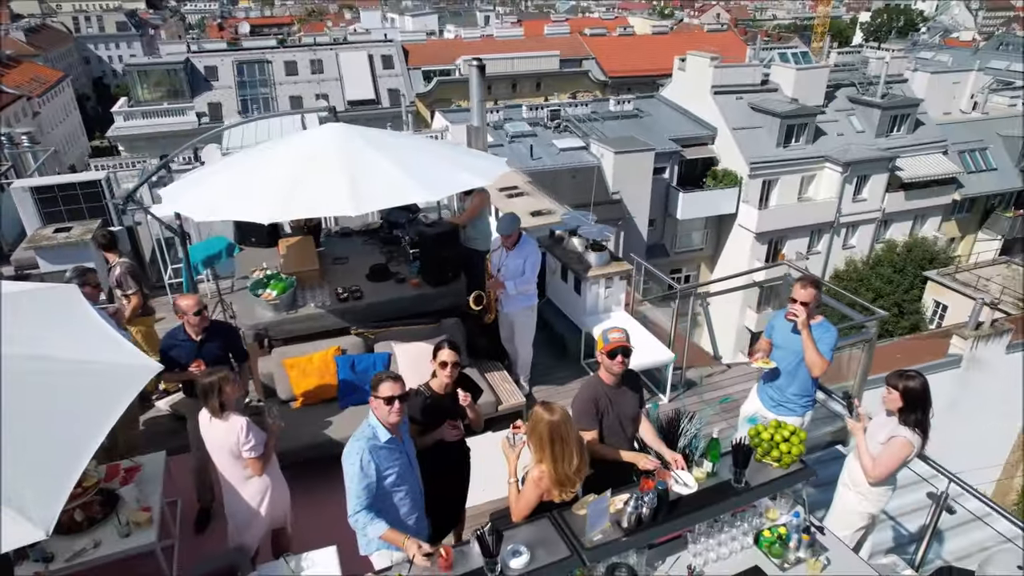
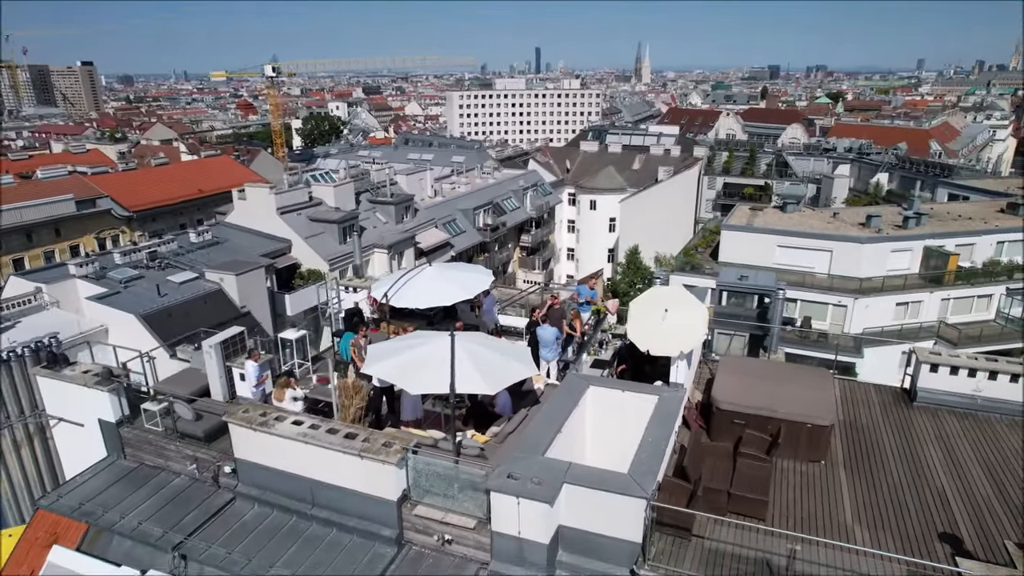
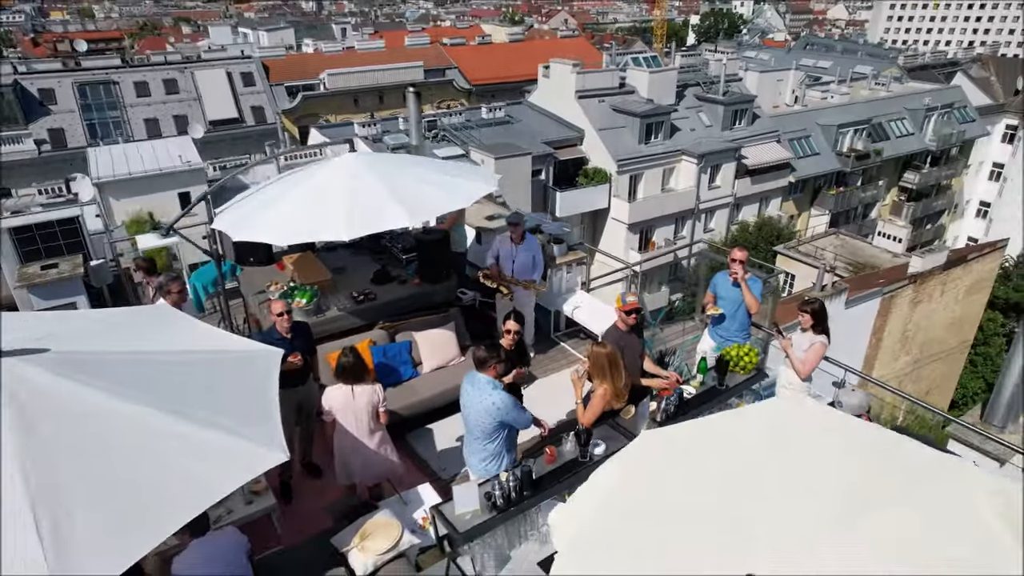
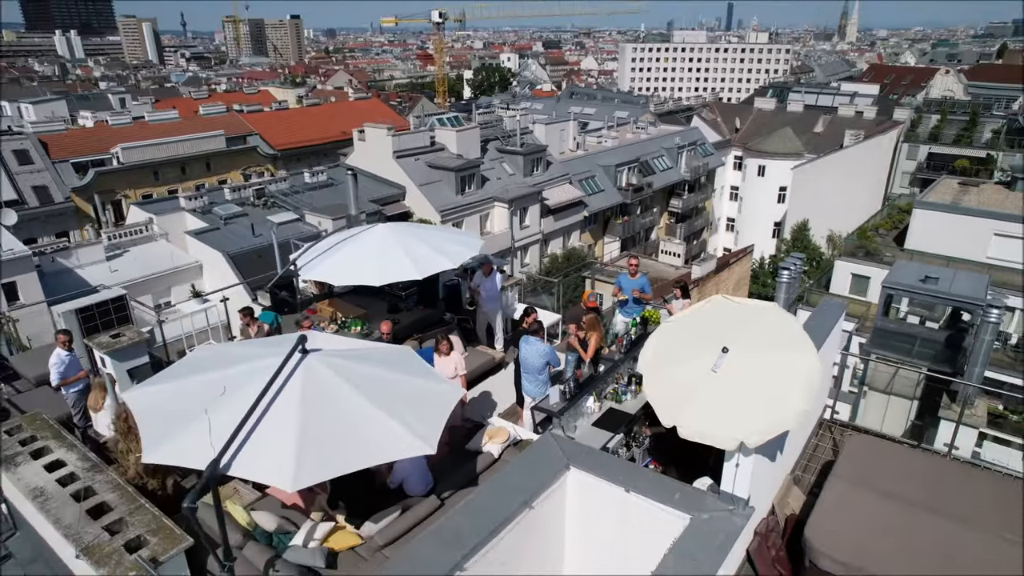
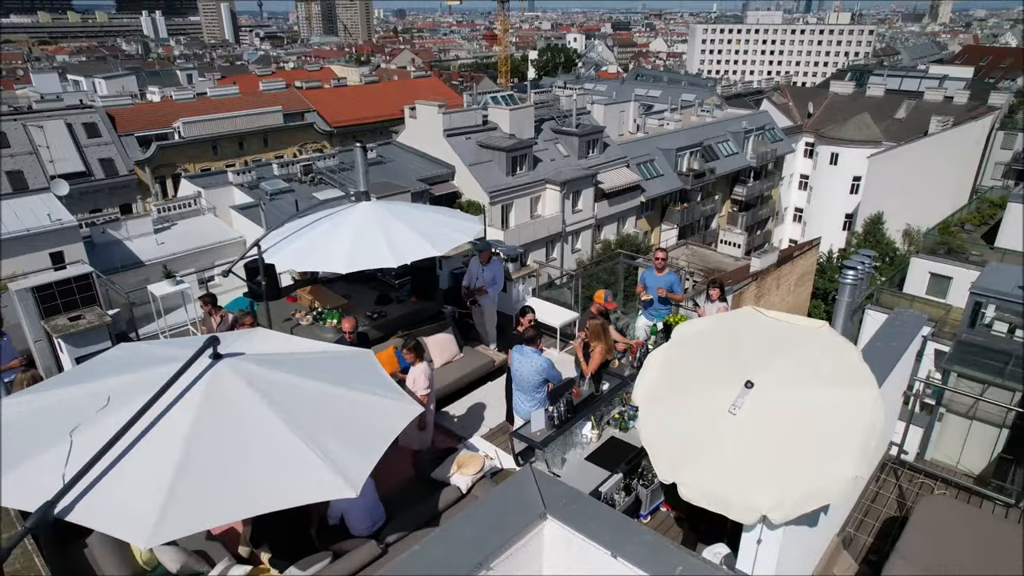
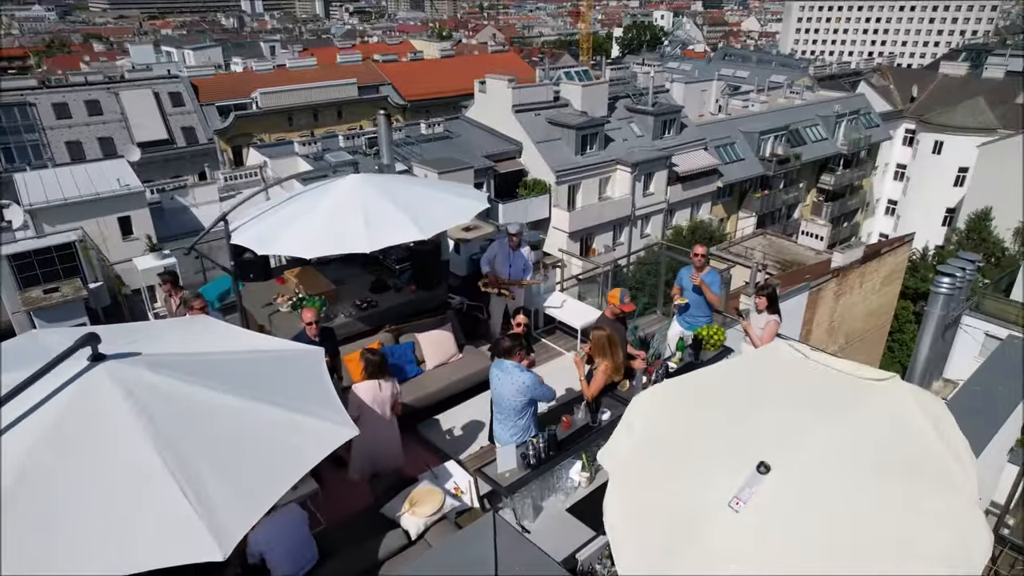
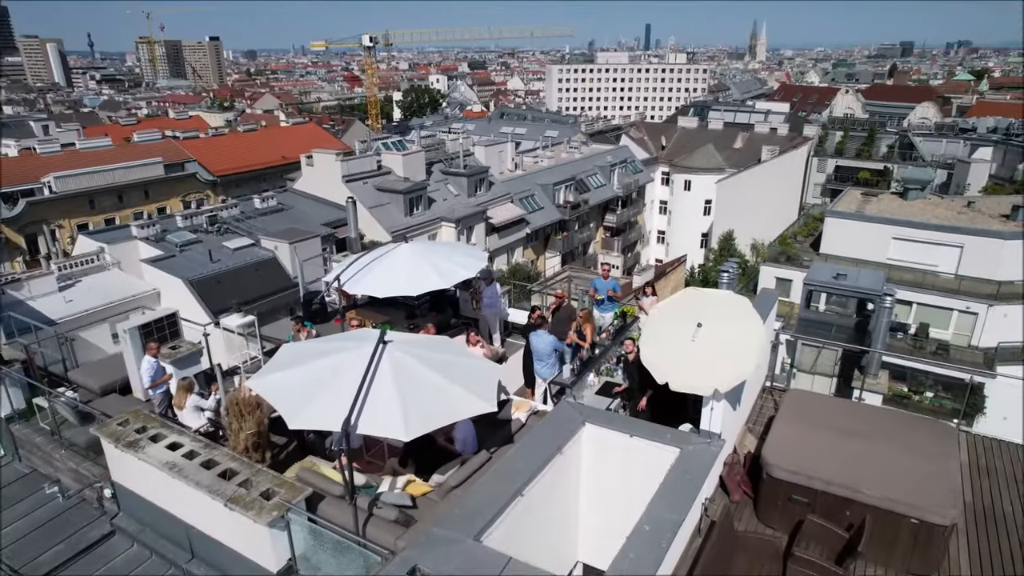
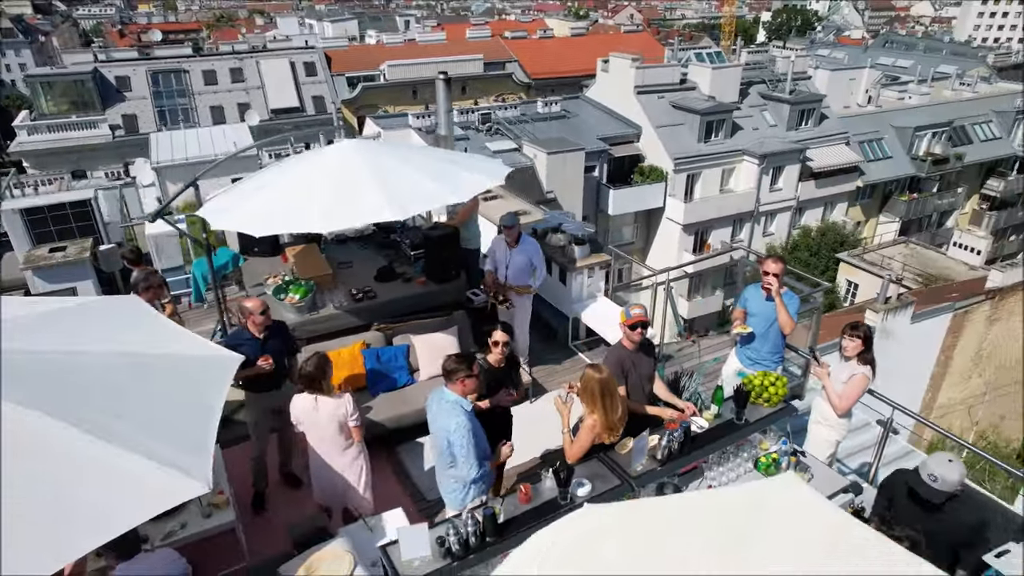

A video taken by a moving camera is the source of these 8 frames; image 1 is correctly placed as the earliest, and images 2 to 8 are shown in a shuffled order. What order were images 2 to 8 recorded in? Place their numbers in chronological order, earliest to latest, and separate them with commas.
8, 3, 6, 5, 4, 7, 2
